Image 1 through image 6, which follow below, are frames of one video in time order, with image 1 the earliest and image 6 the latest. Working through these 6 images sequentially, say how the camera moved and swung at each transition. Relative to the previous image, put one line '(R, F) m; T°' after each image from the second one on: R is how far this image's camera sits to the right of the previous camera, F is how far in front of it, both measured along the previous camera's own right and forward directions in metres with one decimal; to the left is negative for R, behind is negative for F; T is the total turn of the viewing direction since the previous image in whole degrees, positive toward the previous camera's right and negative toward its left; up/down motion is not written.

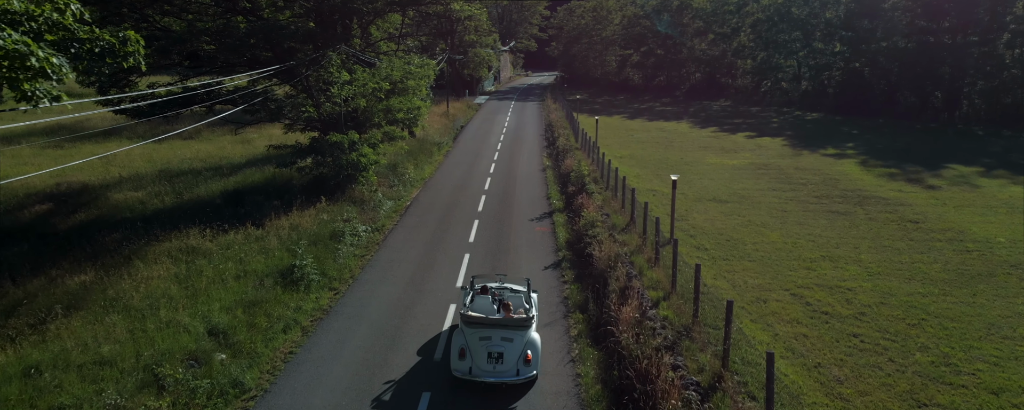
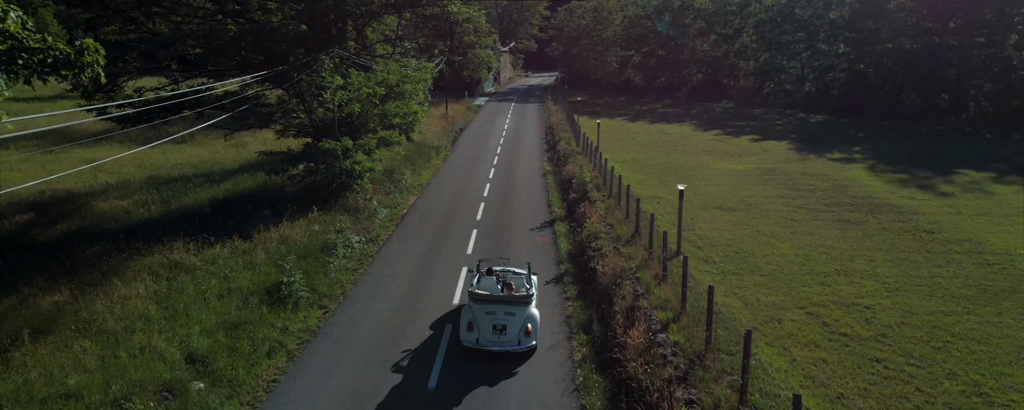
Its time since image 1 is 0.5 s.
(0.0, +0.9) m; 0°
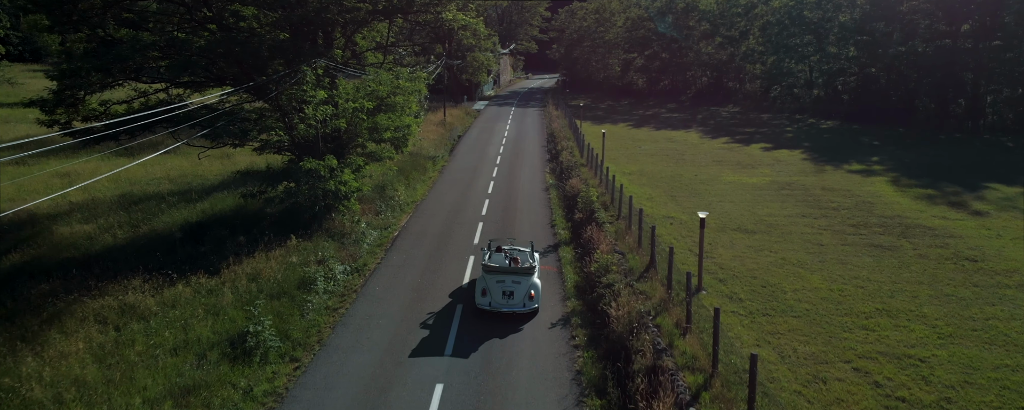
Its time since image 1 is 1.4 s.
(0.0, +2.2) m; 0°
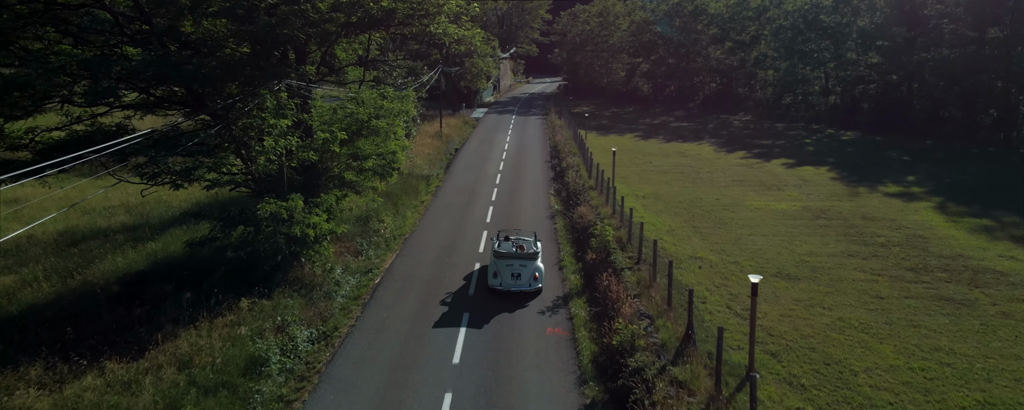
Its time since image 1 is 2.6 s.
(-0.1, +3.7) m; 0°
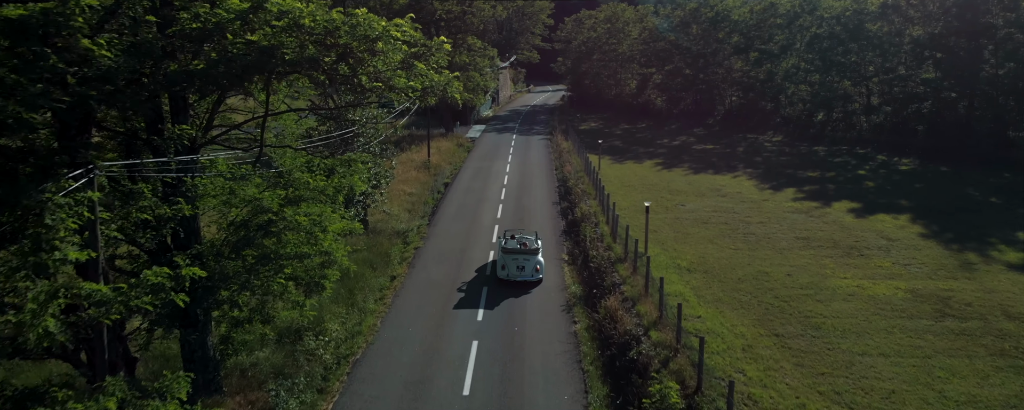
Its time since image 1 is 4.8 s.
(-0.1, +8.5) m; 0°
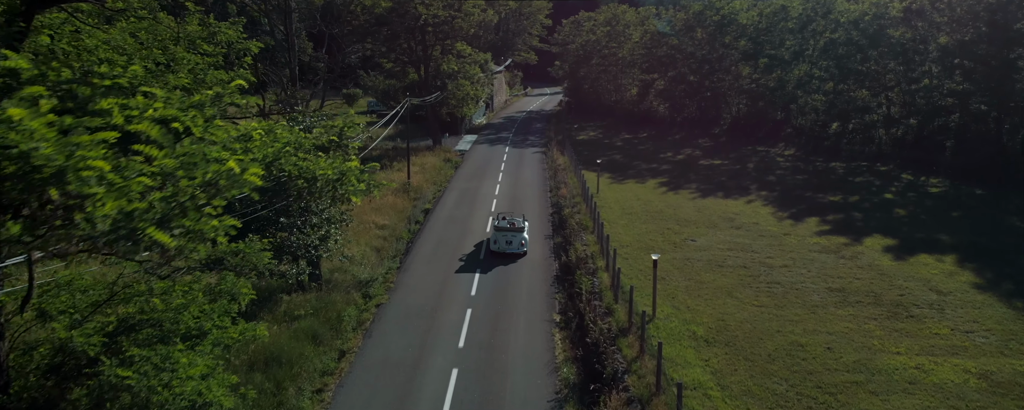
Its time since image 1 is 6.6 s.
(+0.6, +4.6) m; 0°
